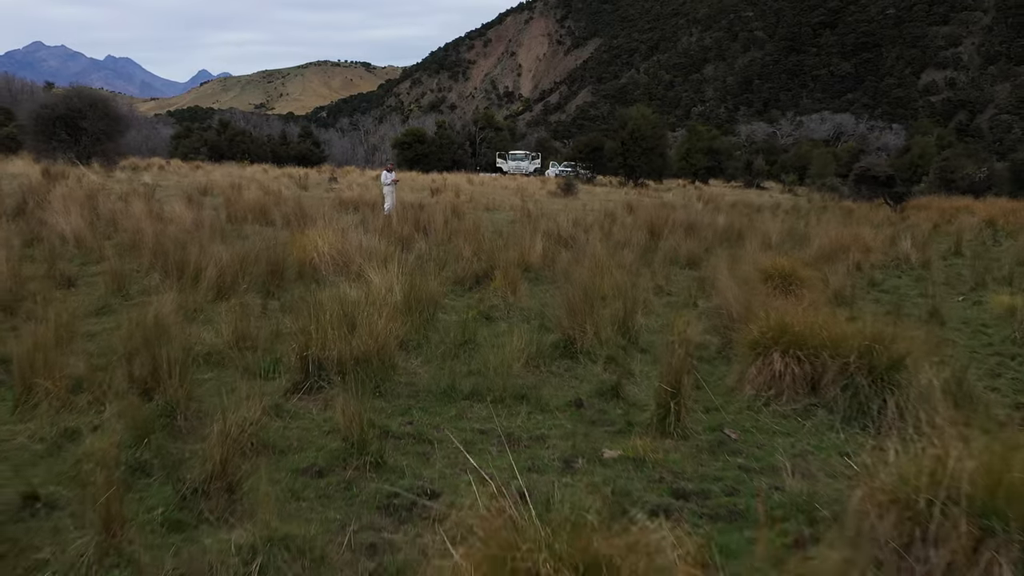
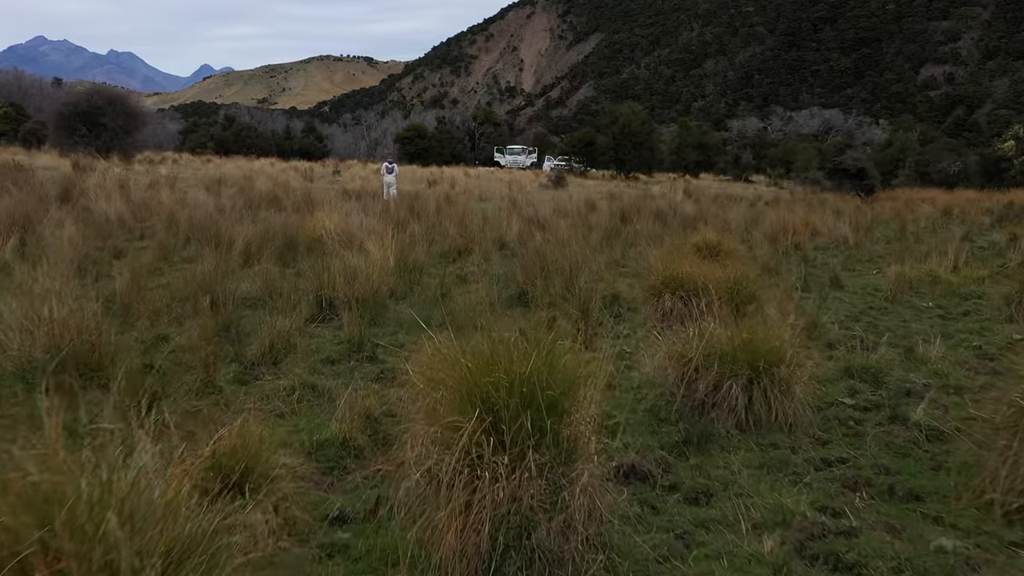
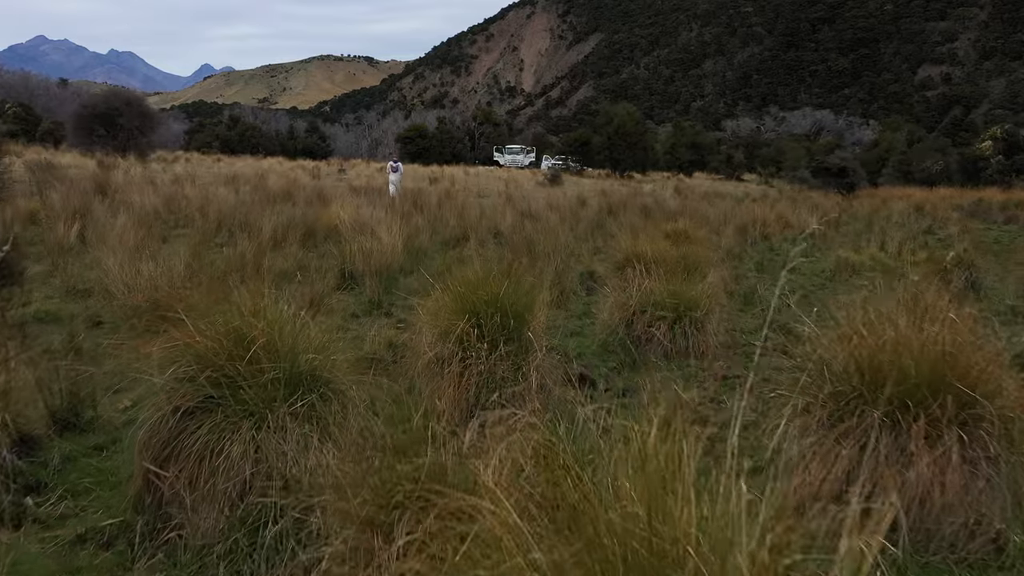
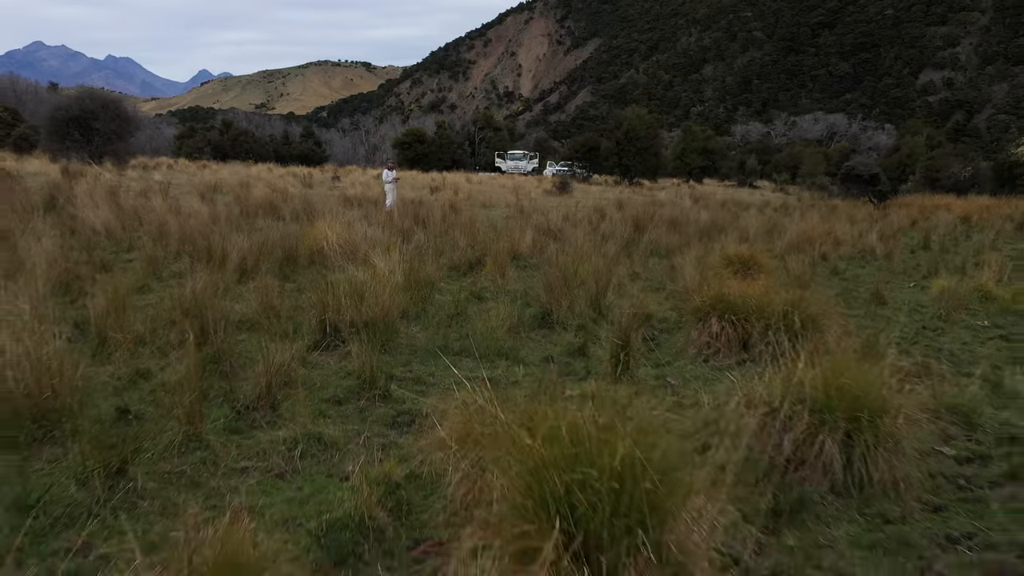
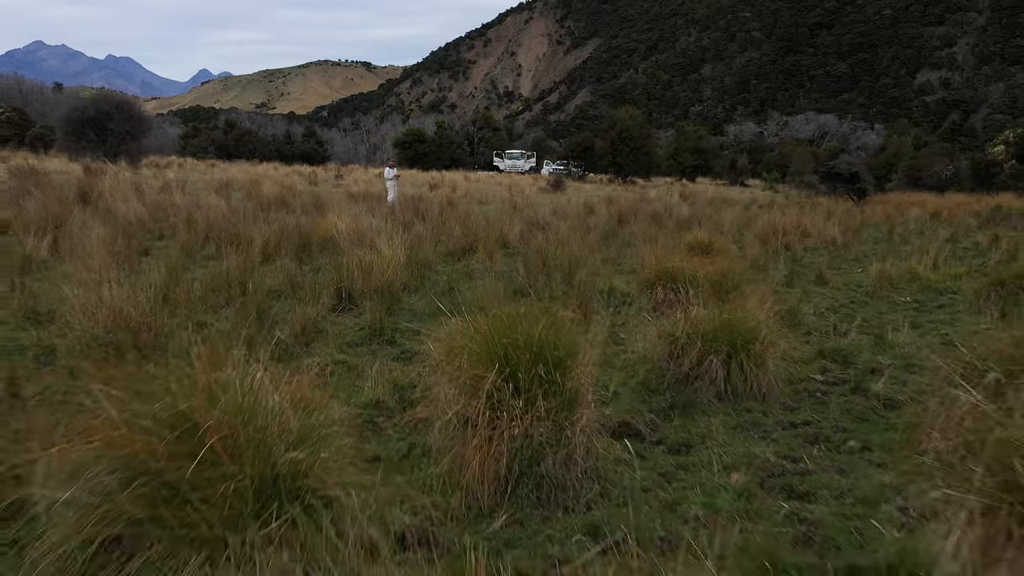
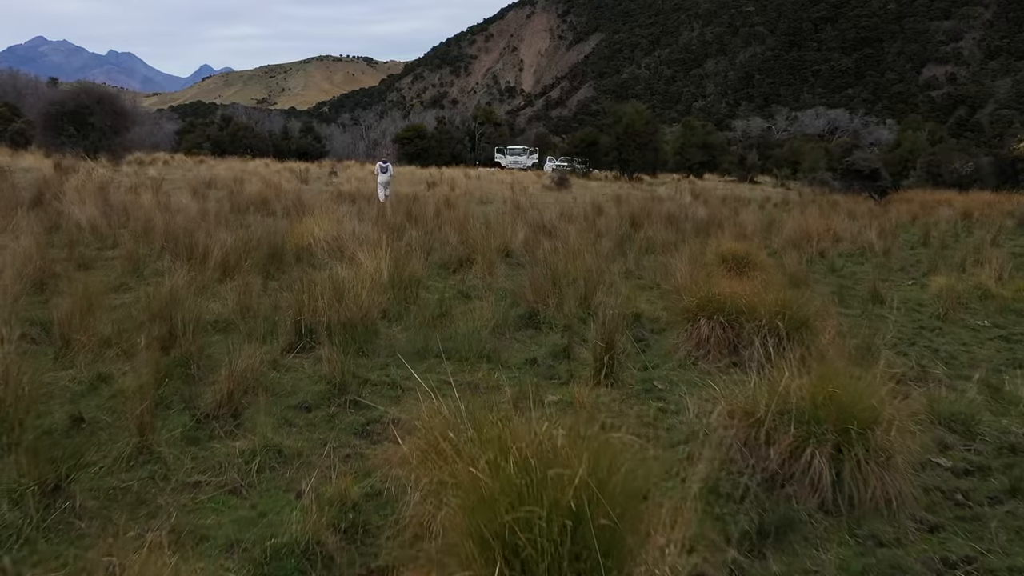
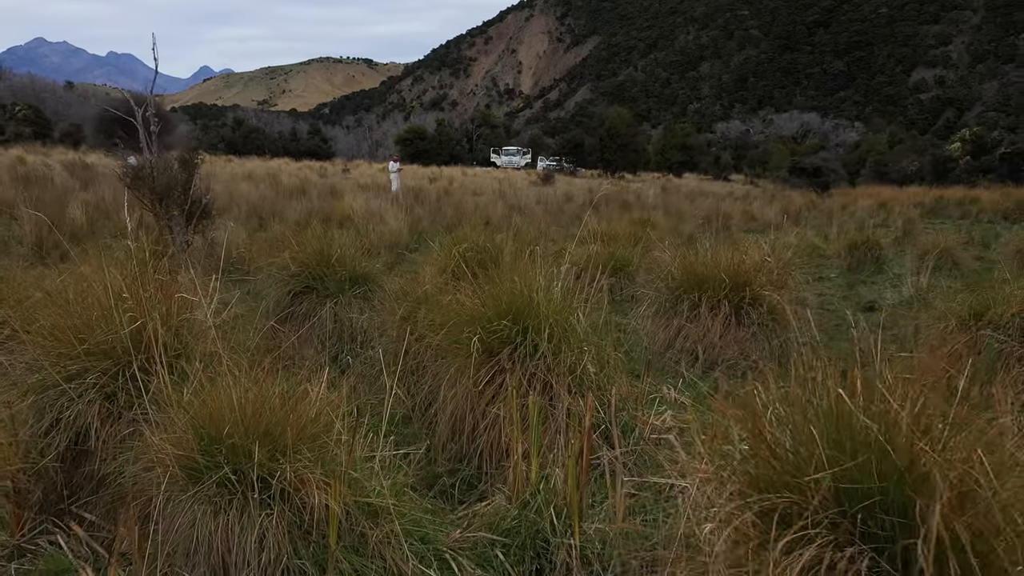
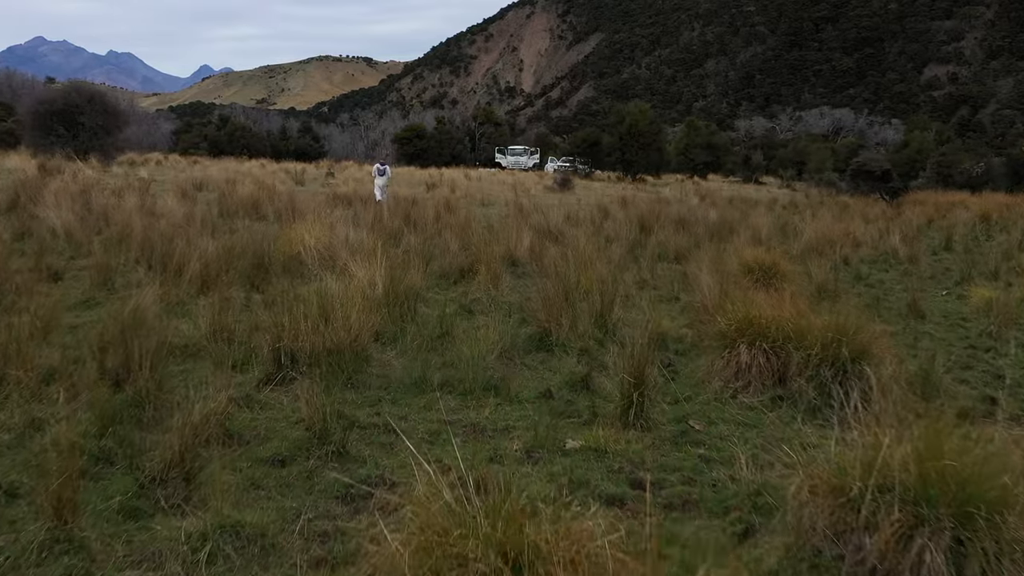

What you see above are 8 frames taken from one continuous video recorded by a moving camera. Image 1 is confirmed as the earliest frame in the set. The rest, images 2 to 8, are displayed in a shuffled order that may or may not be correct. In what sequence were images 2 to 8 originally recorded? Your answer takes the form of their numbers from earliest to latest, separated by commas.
4, 5, 7, 3, 2, 6, 8
